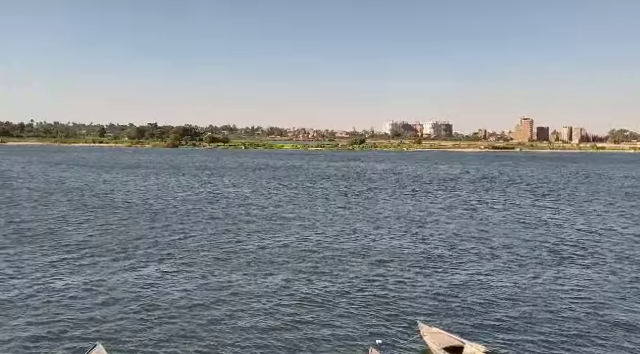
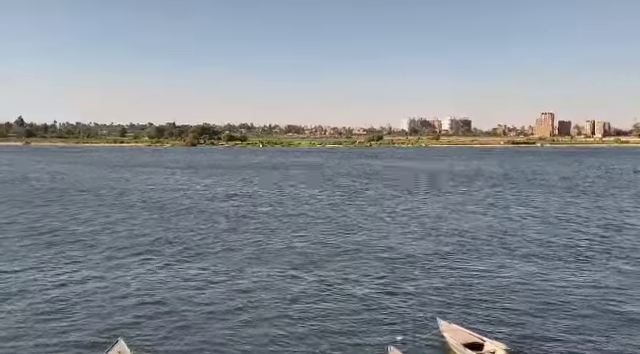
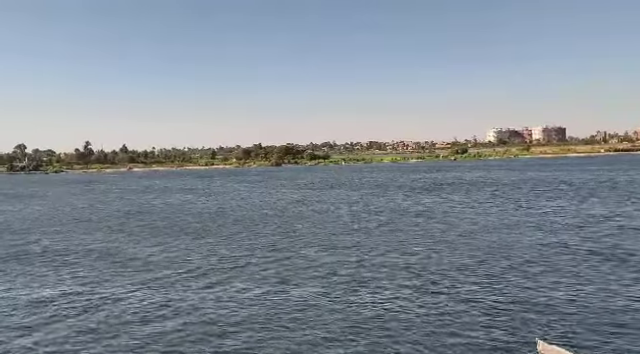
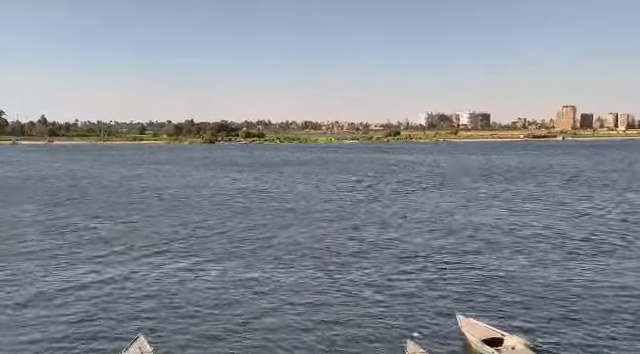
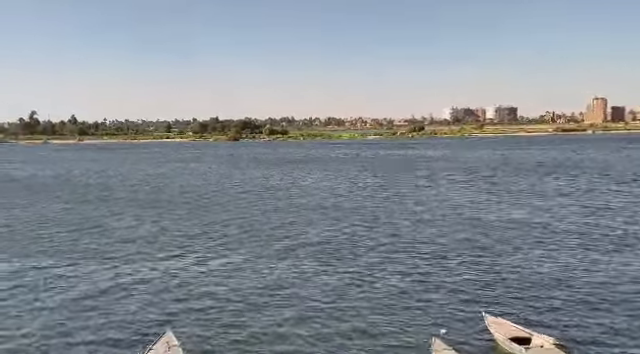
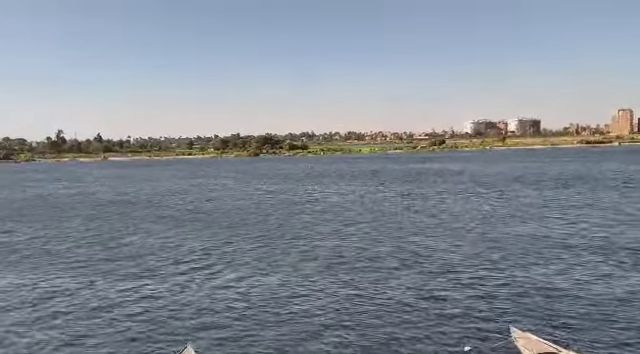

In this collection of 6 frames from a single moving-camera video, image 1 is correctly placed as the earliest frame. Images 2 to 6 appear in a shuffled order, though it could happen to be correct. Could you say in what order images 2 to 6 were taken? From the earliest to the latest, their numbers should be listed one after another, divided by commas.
2, 4, 5, 6, 3
